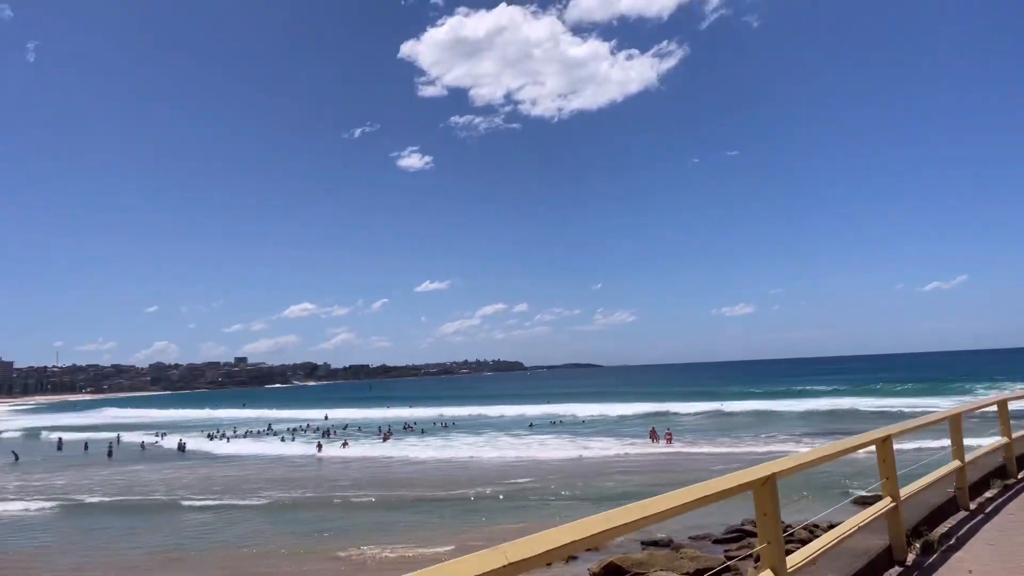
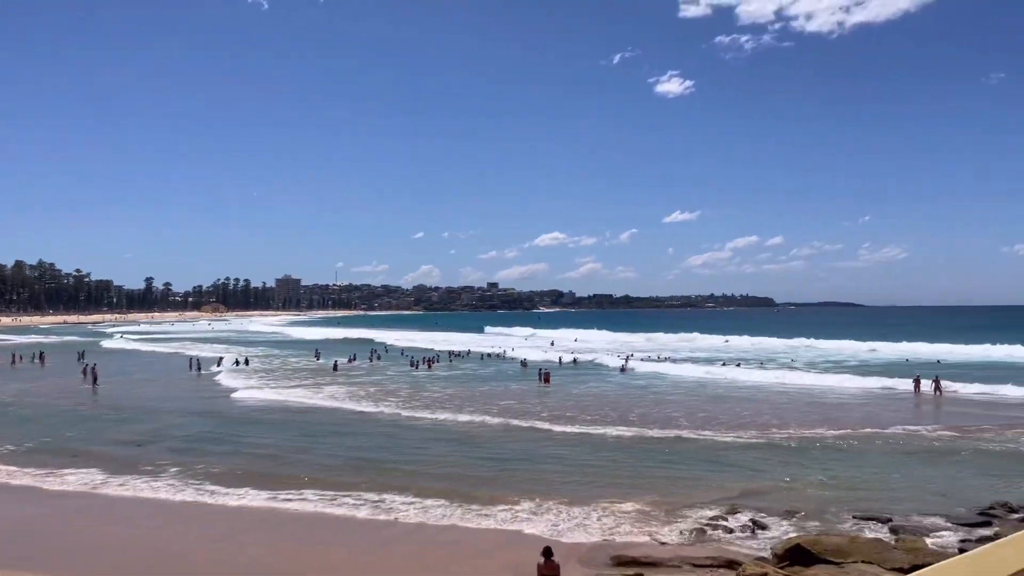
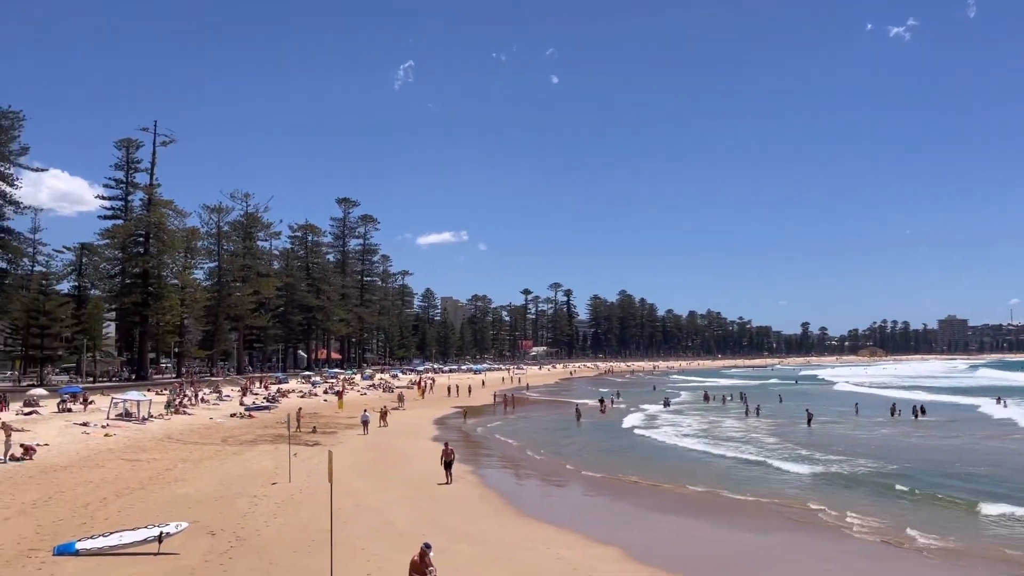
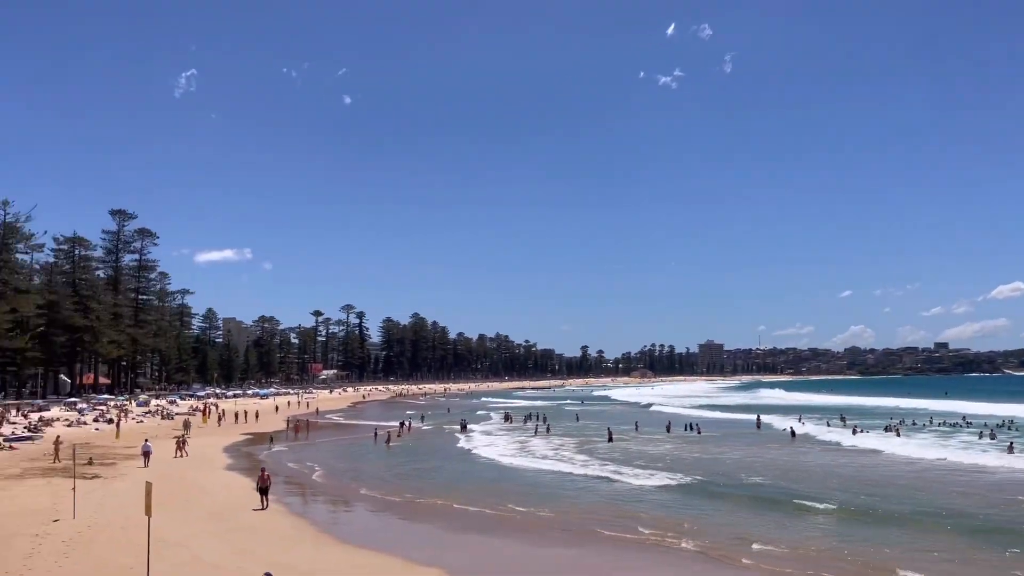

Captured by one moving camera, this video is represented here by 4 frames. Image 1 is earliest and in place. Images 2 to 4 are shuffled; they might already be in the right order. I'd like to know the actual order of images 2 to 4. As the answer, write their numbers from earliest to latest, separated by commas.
4, 3, 2
